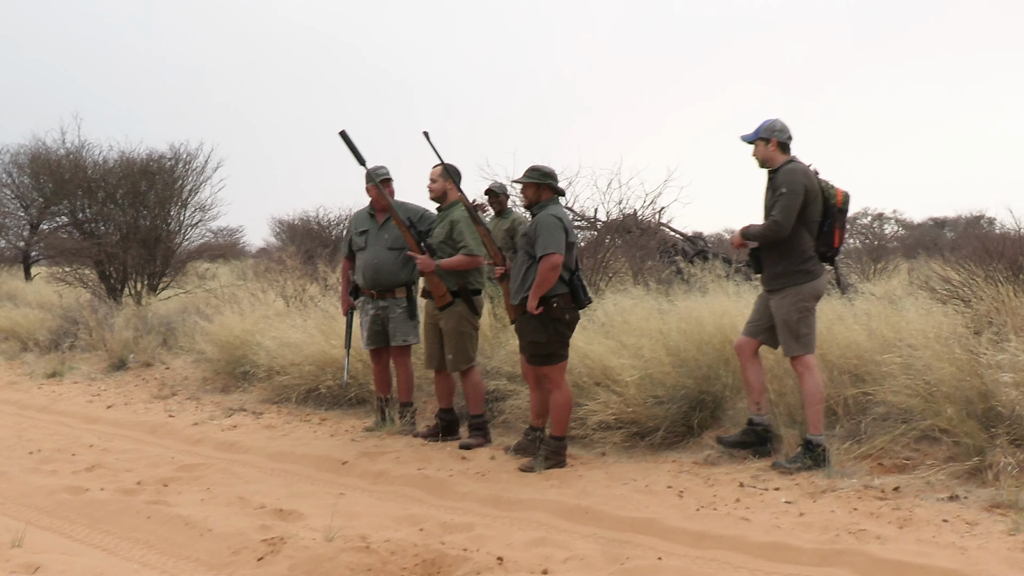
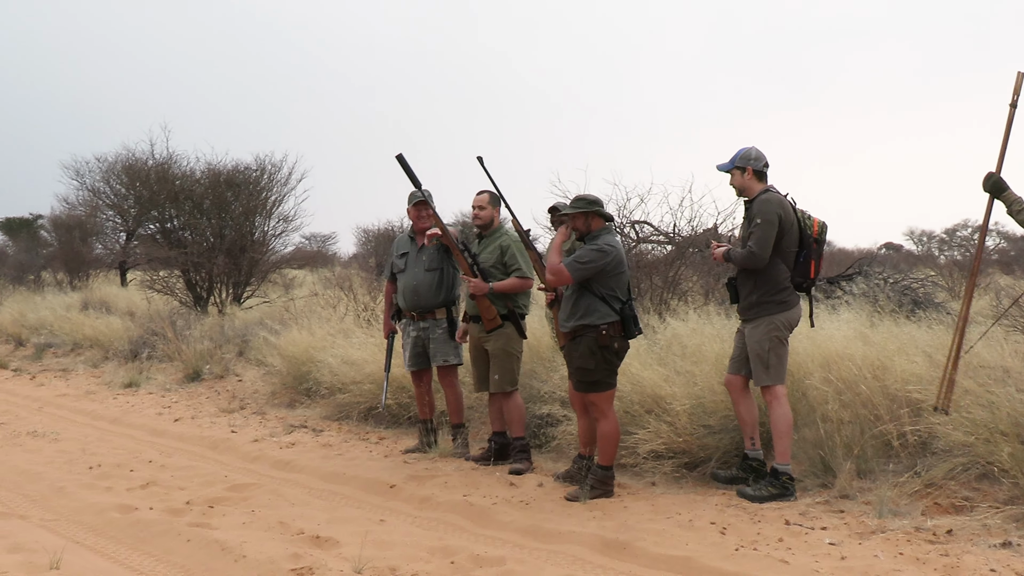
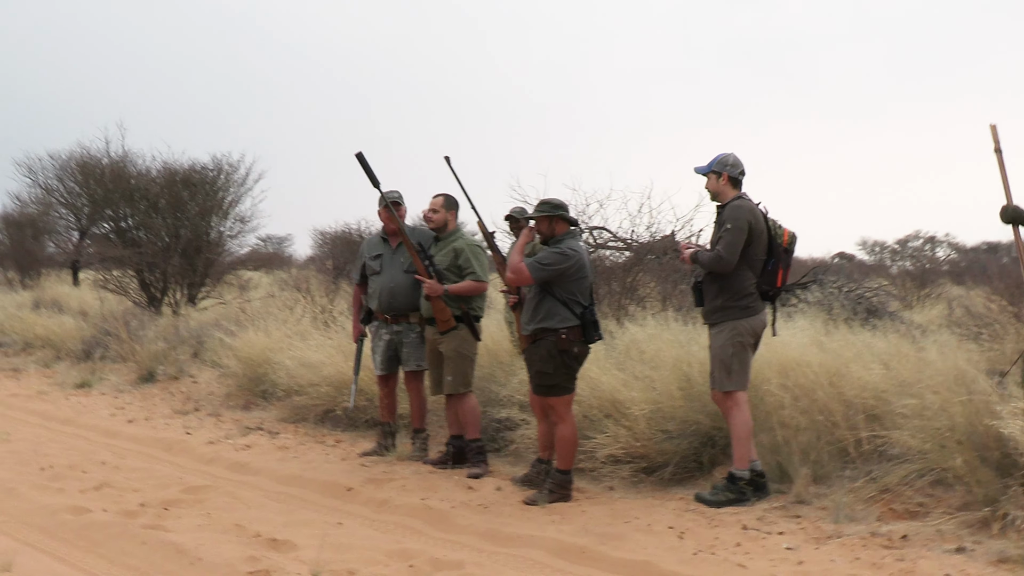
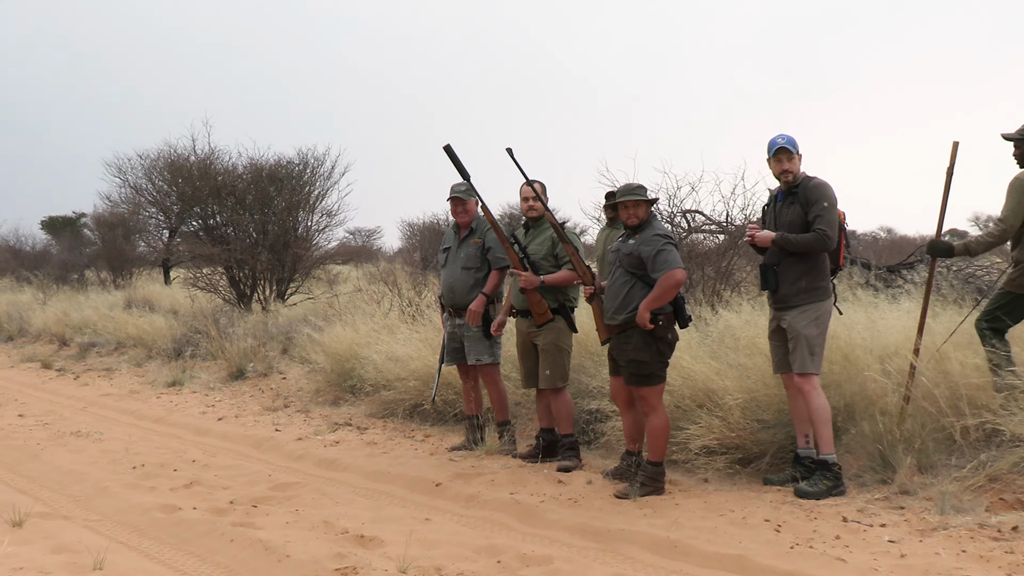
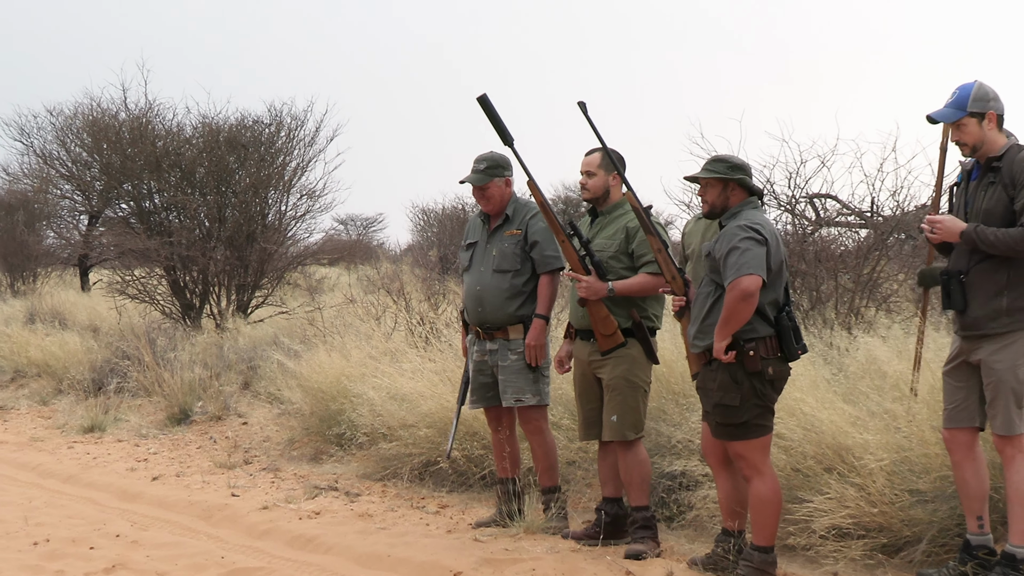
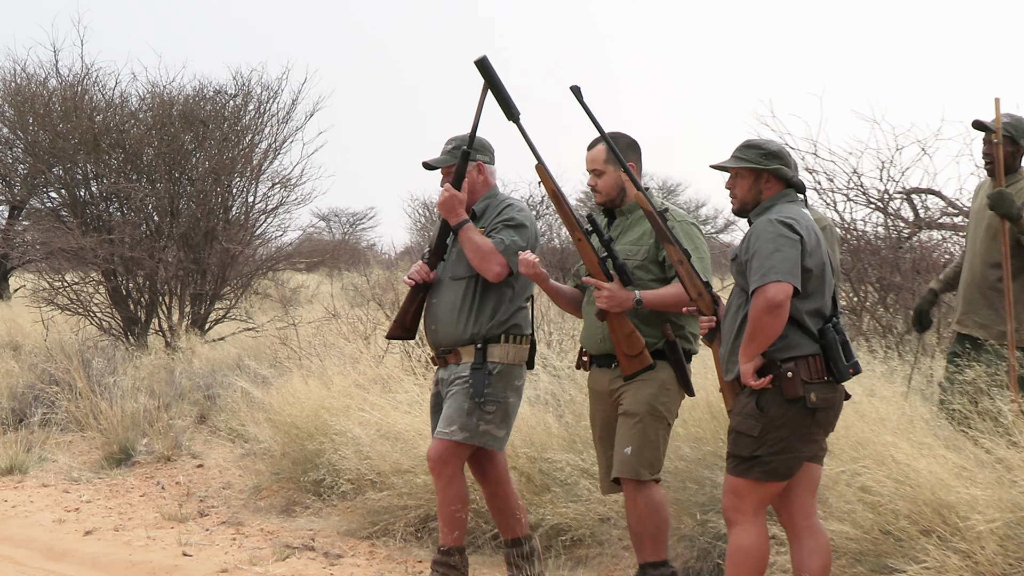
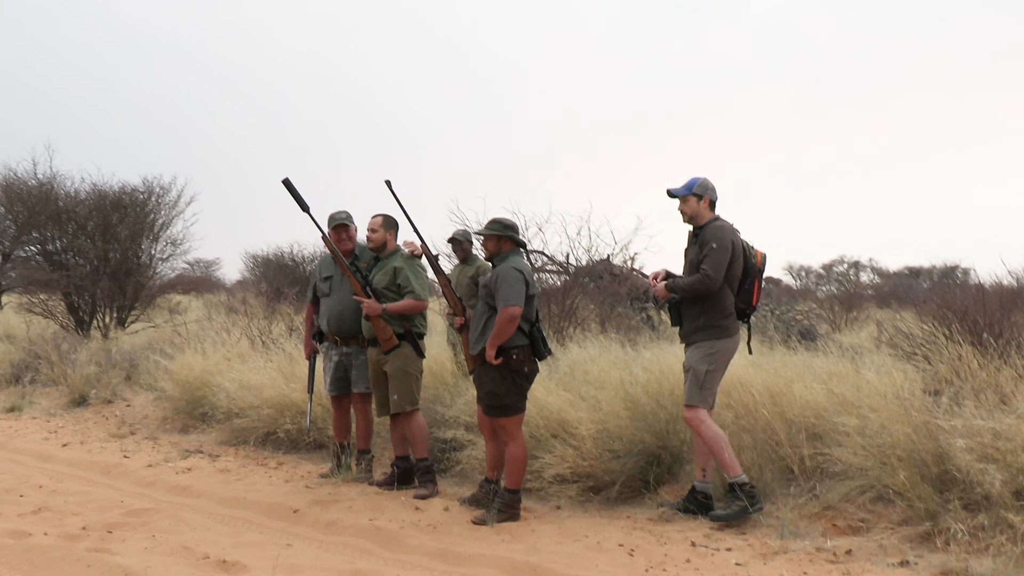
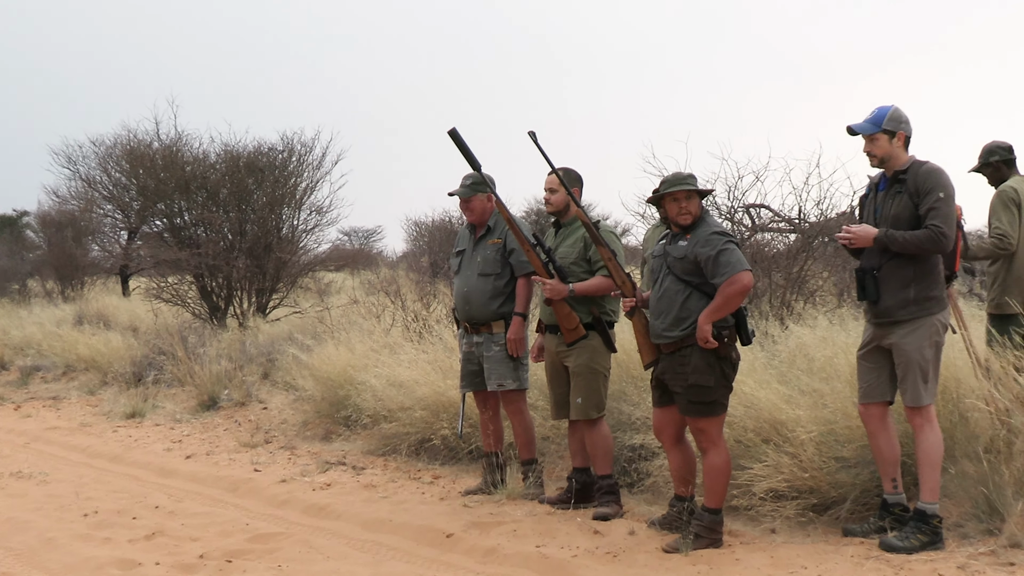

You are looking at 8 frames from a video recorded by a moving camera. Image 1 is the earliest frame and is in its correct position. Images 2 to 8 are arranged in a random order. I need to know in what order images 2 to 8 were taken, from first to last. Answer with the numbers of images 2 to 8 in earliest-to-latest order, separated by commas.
7, 3, 2, 4, 8, 5, 6
